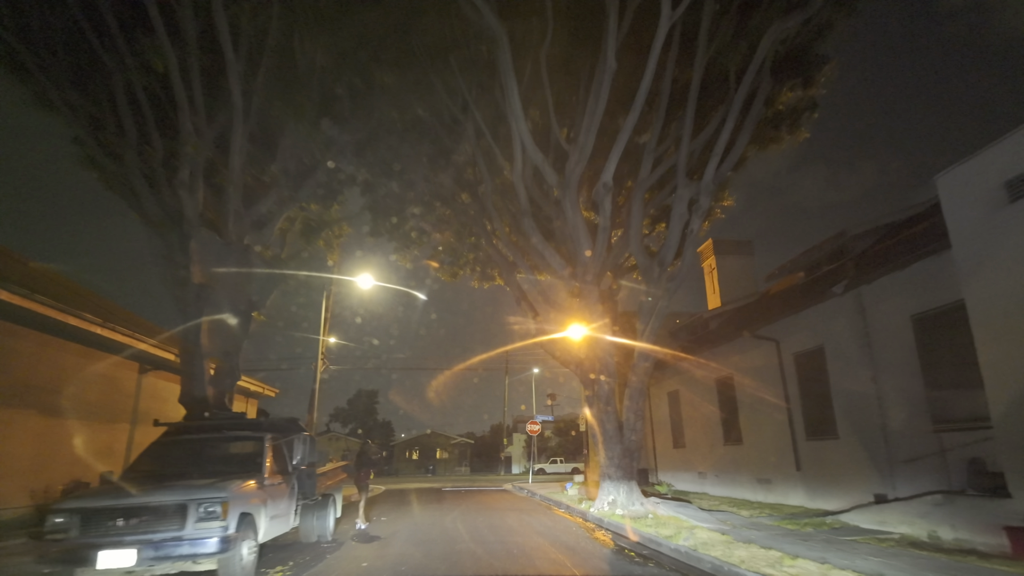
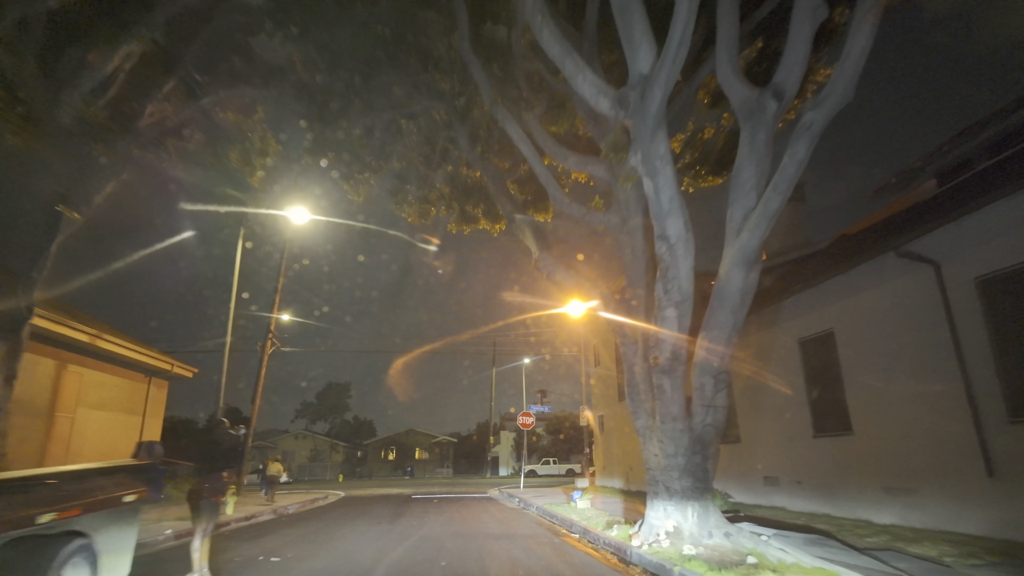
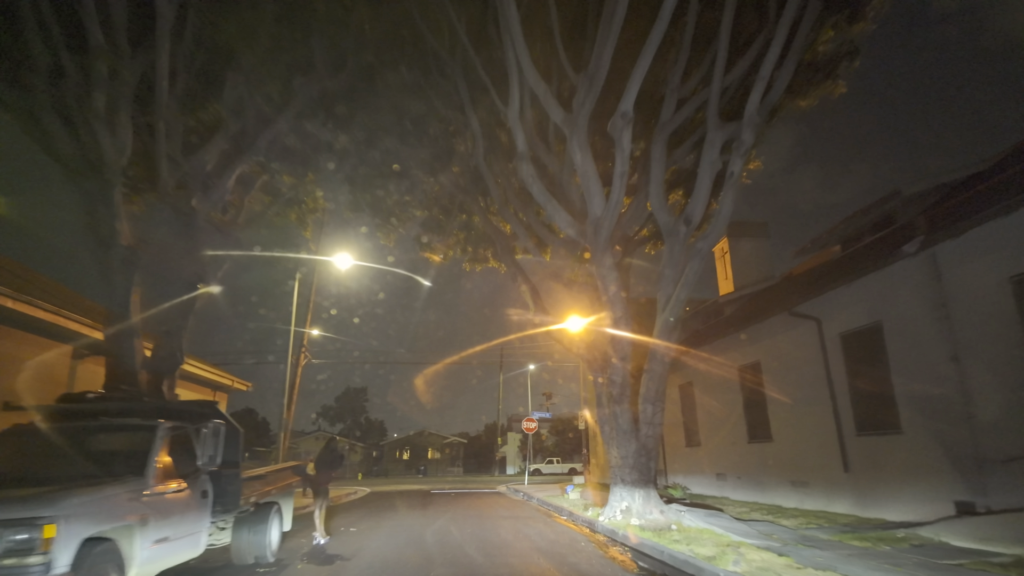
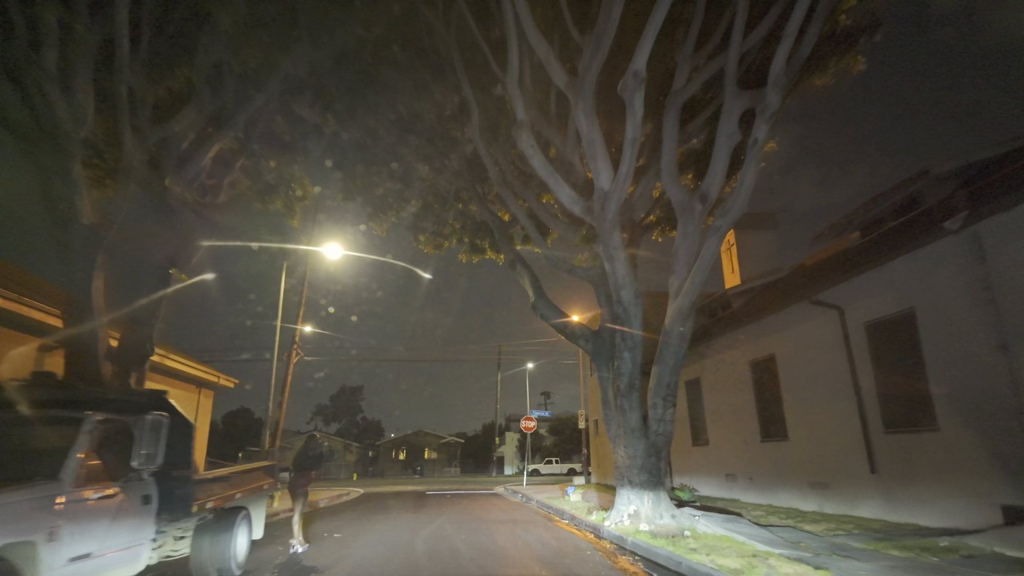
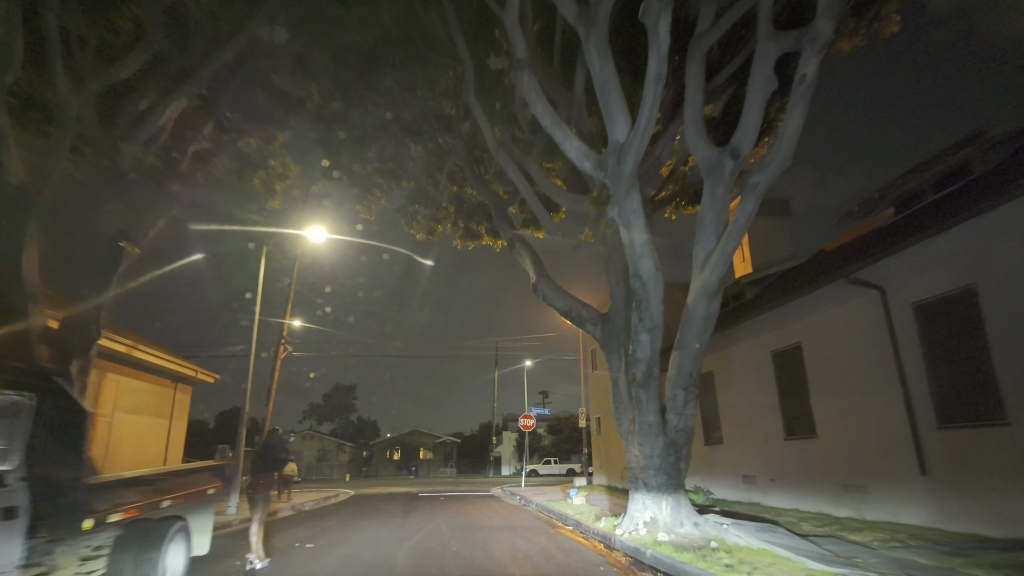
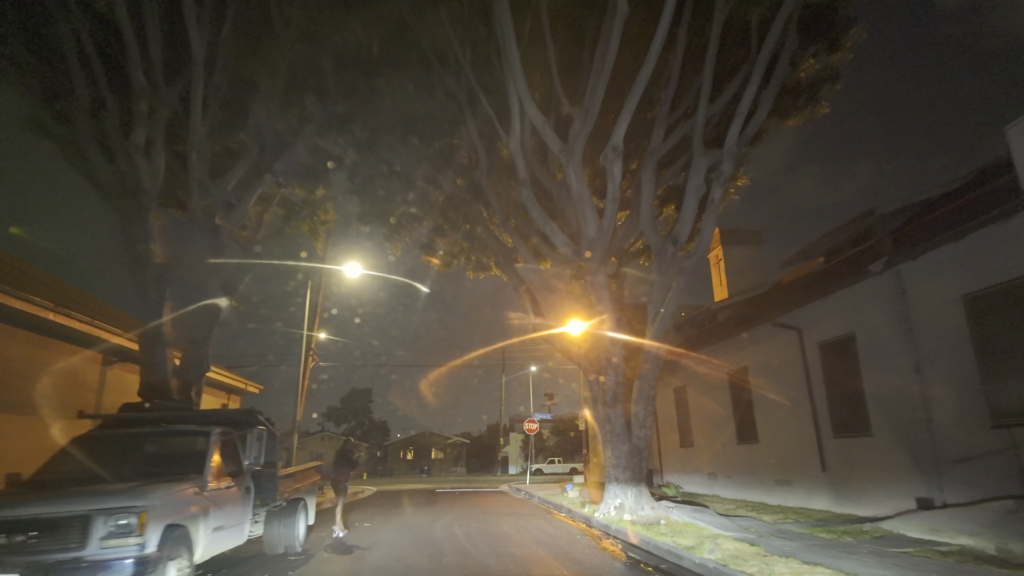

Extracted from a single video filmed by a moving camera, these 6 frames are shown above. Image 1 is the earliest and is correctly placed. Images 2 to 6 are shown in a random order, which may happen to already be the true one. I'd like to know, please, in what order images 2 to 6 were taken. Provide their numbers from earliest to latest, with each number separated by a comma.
6, 3, 4, 5, 2
